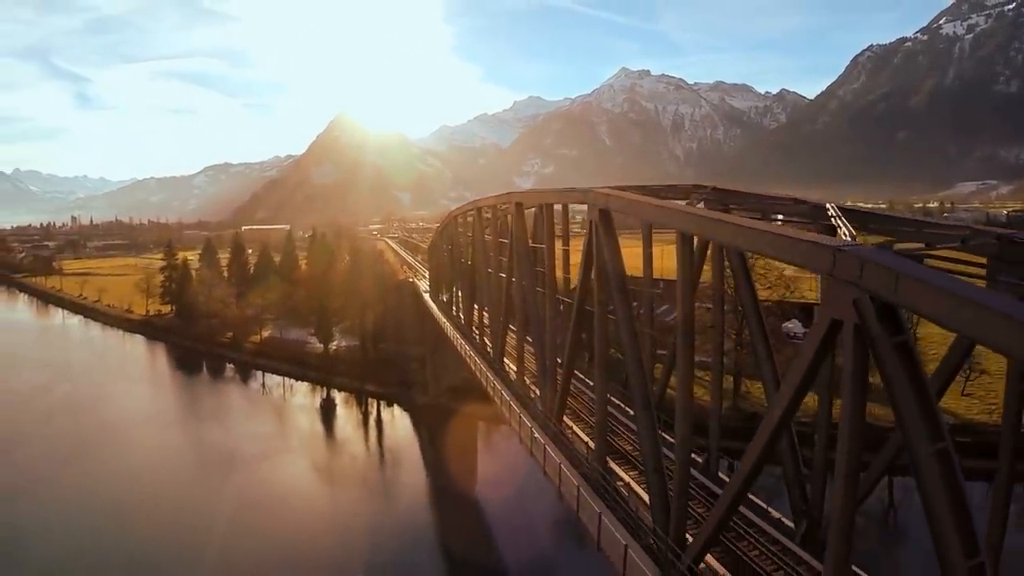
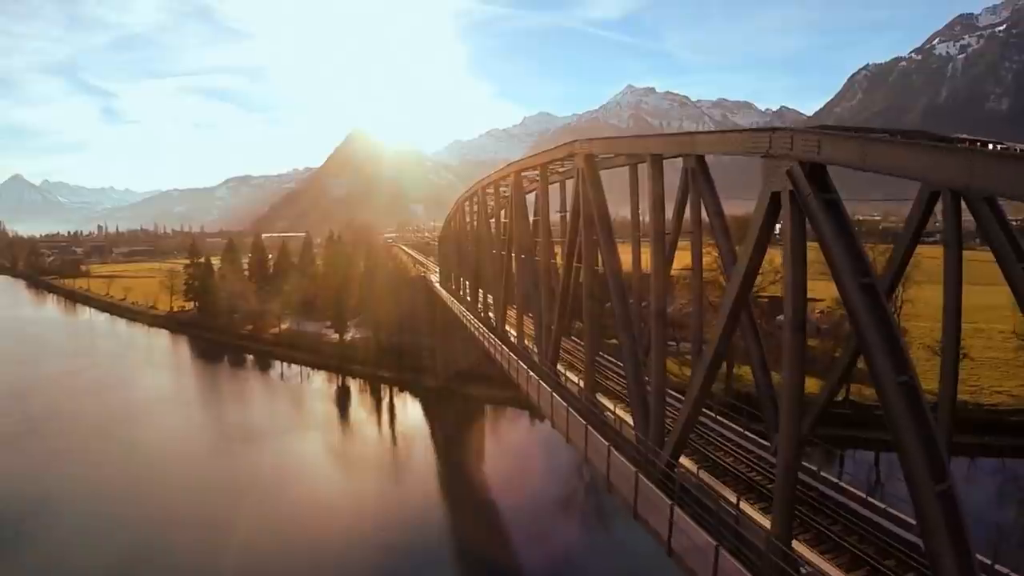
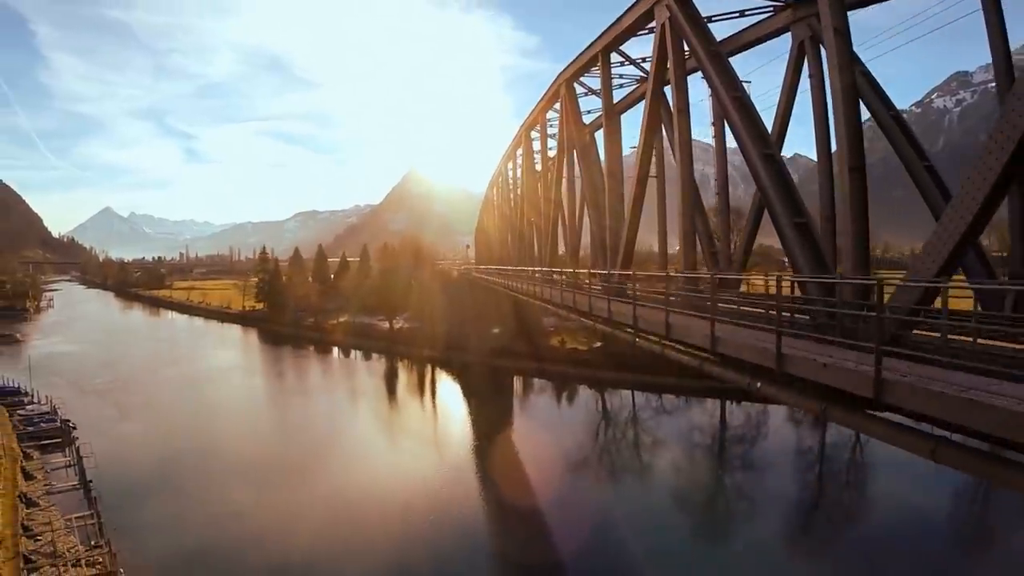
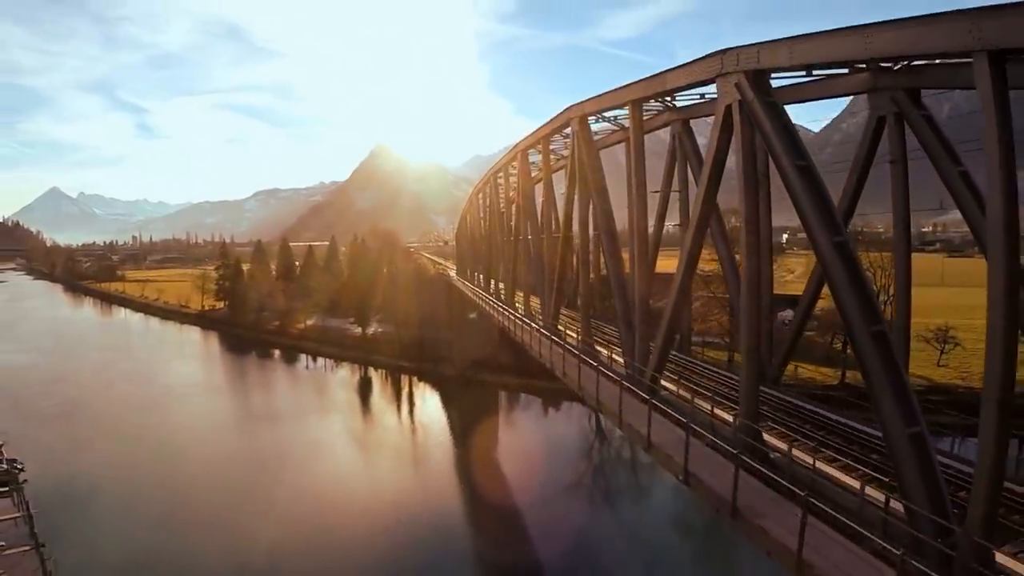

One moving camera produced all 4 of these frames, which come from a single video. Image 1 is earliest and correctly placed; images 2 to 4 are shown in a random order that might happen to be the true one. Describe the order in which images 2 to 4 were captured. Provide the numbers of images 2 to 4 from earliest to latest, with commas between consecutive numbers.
2, 4, 3
